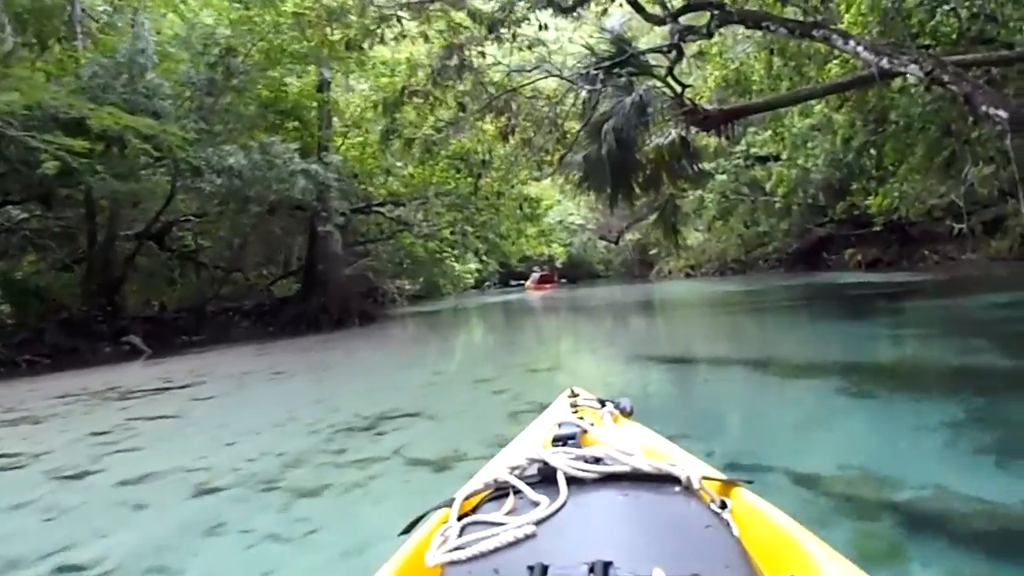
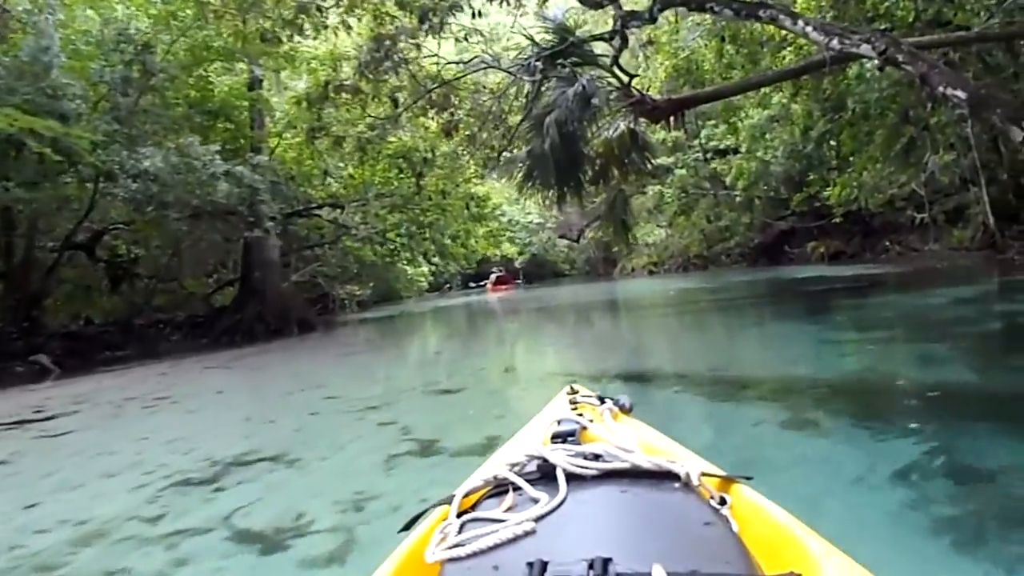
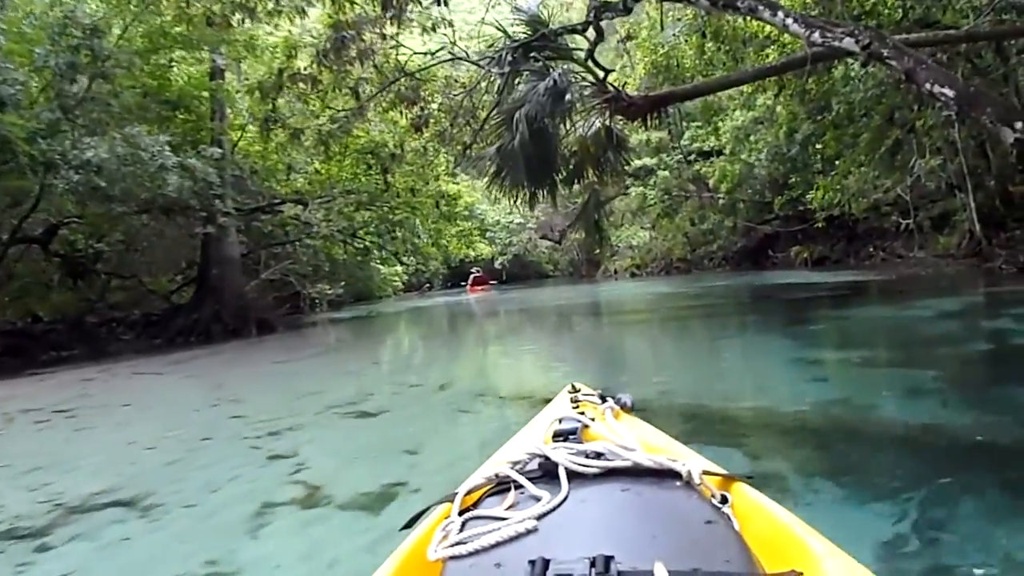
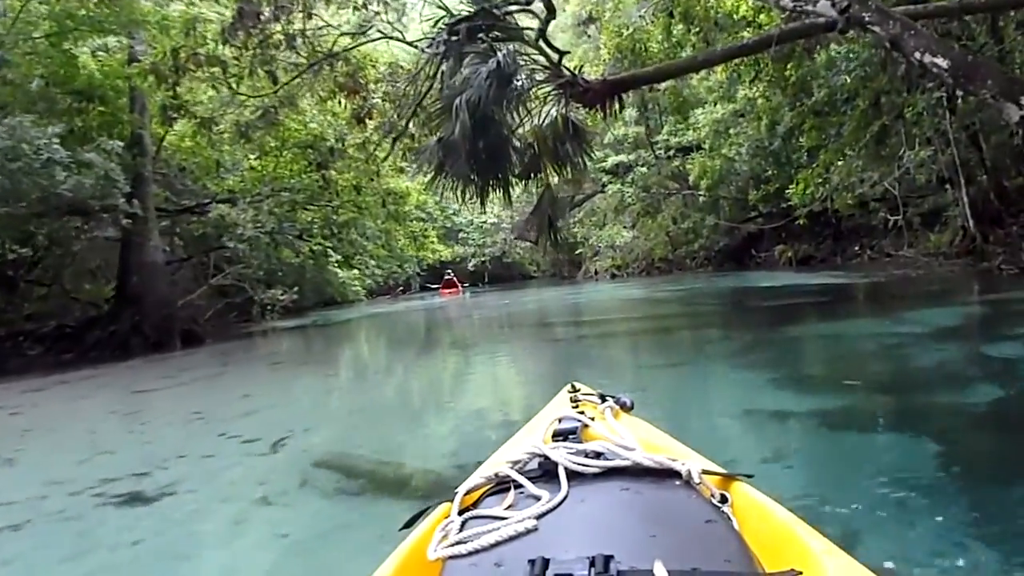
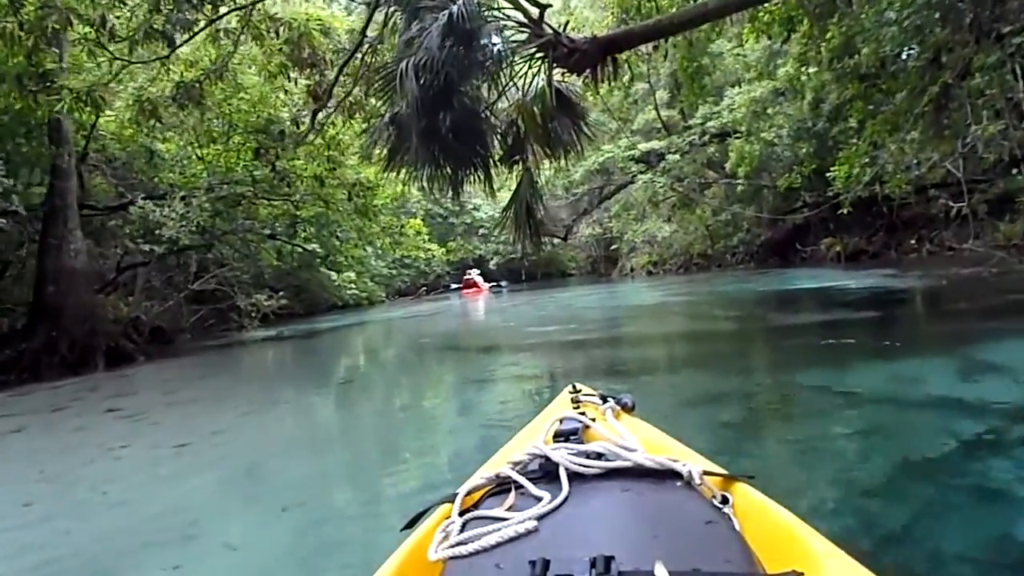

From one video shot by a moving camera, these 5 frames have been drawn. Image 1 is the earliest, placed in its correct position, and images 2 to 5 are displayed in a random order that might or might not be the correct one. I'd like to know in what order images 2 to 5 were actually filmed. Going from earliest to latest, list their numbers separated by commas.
2, 3, 4, 5
